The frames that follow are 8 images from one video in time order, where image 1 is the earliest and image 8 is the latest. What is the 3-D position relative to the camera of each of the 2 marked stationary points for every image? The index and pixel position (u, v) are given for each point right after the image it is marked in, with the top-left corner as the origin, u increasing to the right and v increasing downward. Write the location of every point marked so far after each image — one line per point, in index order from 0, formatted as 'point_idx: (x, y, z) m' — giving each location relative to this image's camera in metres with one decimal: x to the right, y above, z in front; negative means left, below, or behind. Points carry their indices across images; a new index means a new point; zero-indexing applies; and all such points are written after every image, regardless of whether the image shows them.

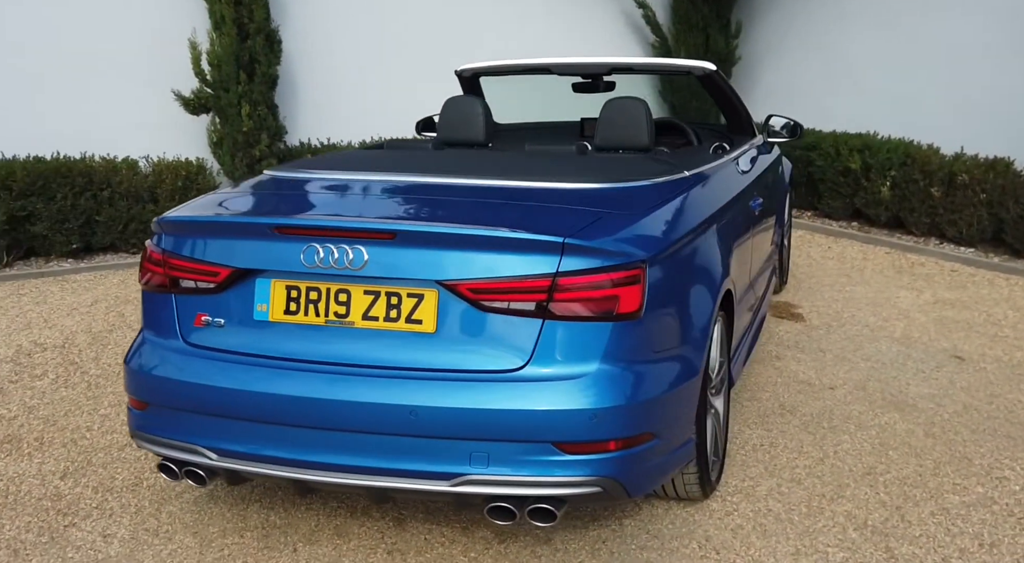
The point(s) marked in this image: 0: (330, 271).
0: (-0.5, 0.0, +2.5) m
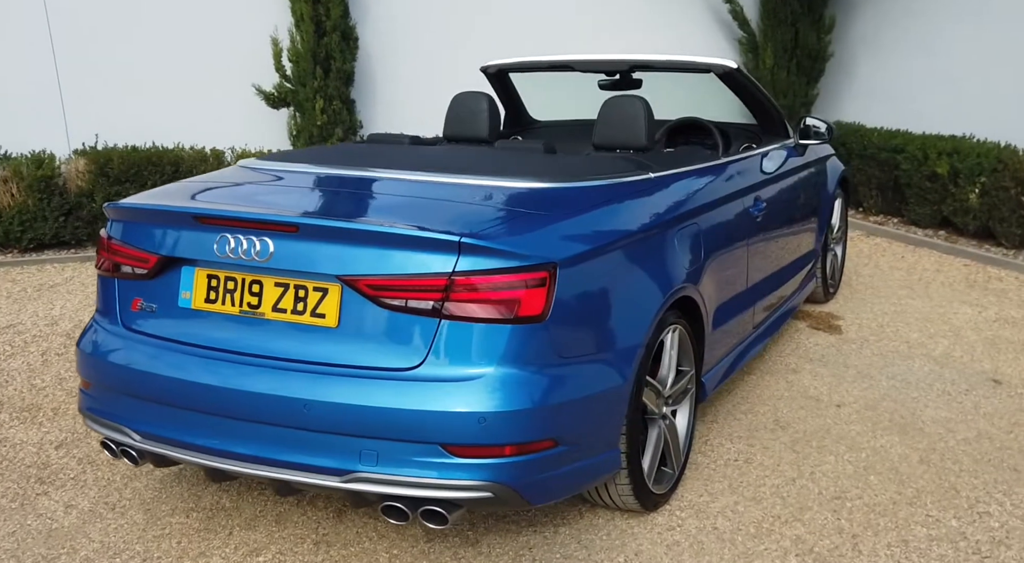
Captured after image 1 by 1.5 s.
0: (-0.8, +0.1, +2.6) m
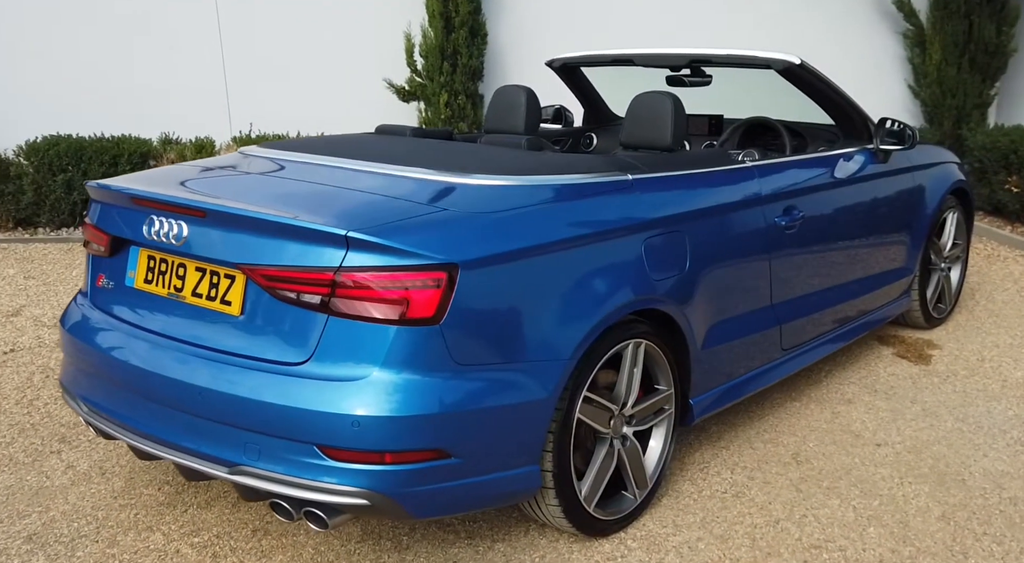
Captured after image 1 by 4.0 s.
0: (-1.0, +0.1, +2.6) m
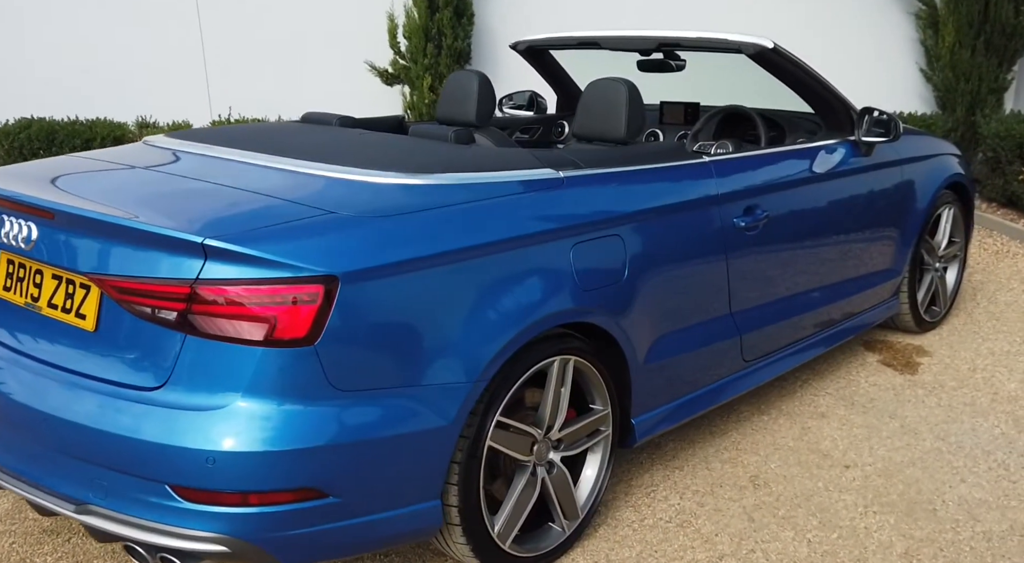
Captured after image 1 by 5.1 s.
0: (-1.3, +0.1, +2.4) m
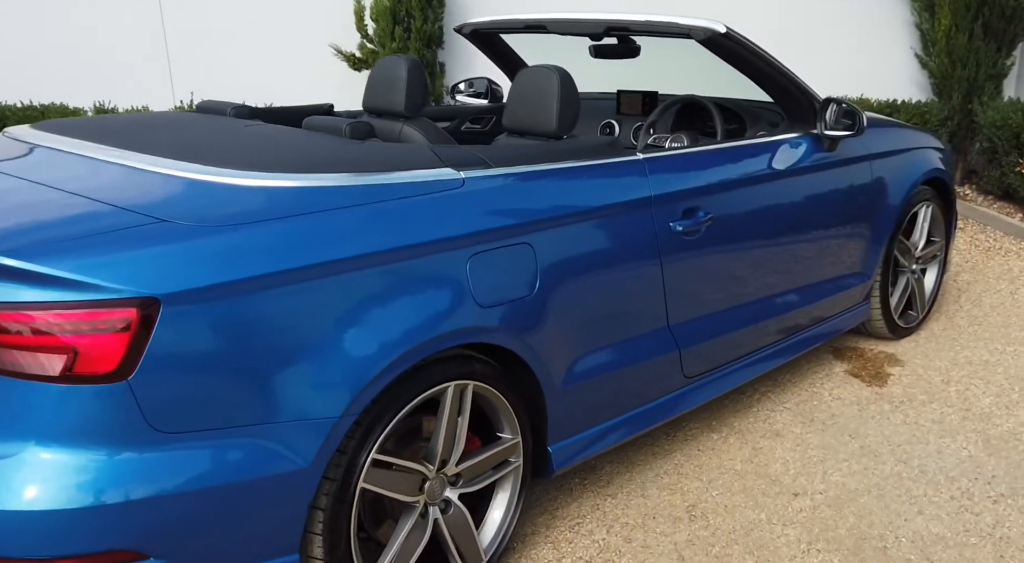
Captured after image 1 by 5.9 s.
0: (-1.6, 0.0, +2.1) m
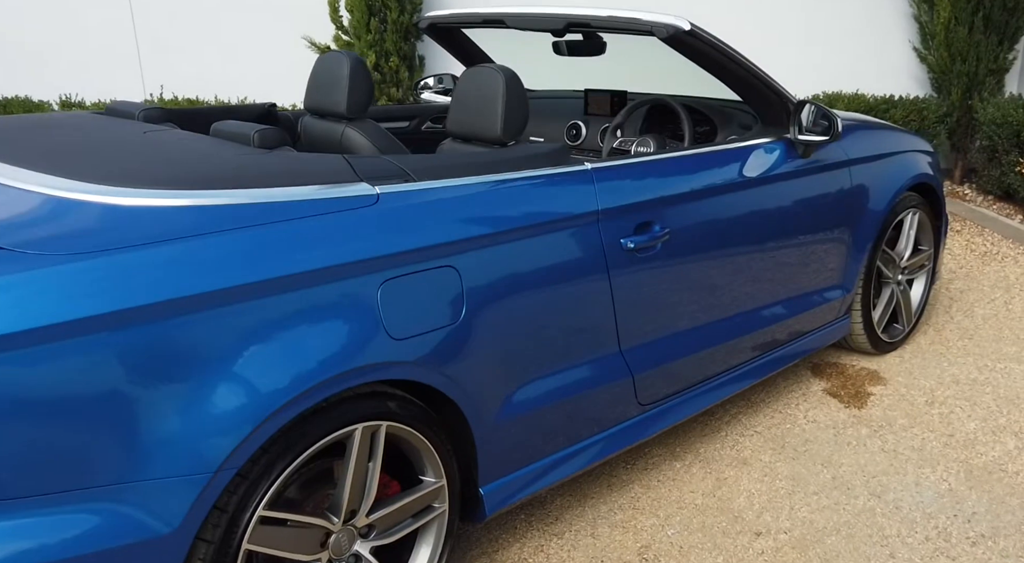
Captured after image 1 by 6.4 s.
0: (-1.8, 0.0, +1.8) m
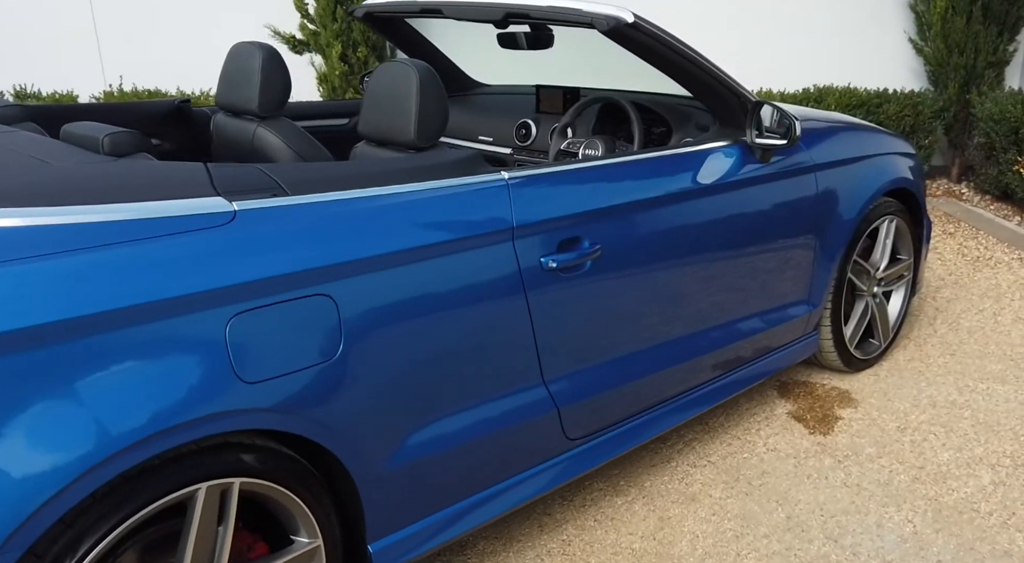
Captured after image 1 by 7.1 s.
0: (-2.0, -0.1, +1.6) m
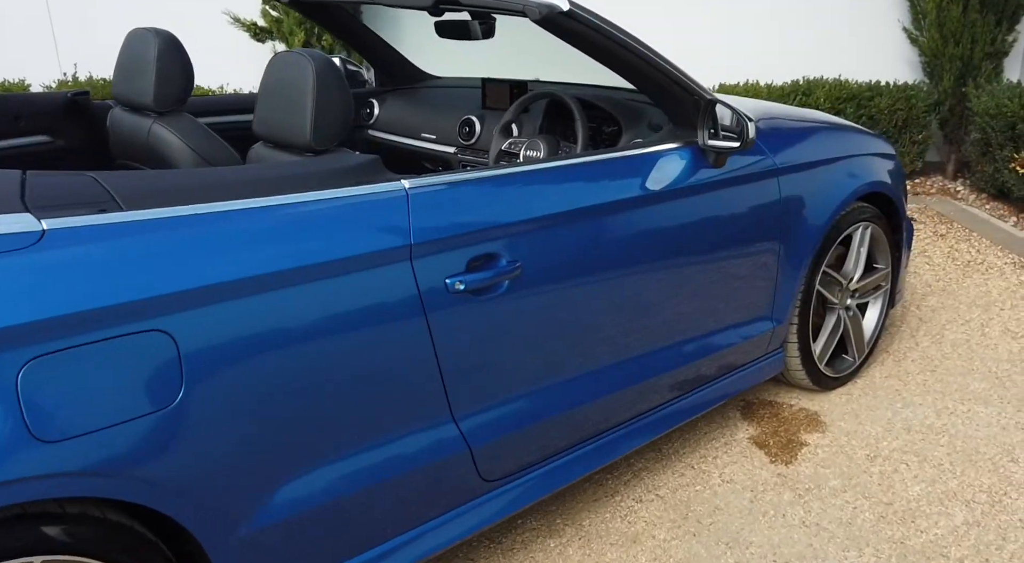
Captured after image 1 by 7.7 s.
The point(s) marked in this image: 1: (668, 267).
0: (-2.3, -0.1, +1.3) m
1: (+0.5, 0.0, +2.8) m
